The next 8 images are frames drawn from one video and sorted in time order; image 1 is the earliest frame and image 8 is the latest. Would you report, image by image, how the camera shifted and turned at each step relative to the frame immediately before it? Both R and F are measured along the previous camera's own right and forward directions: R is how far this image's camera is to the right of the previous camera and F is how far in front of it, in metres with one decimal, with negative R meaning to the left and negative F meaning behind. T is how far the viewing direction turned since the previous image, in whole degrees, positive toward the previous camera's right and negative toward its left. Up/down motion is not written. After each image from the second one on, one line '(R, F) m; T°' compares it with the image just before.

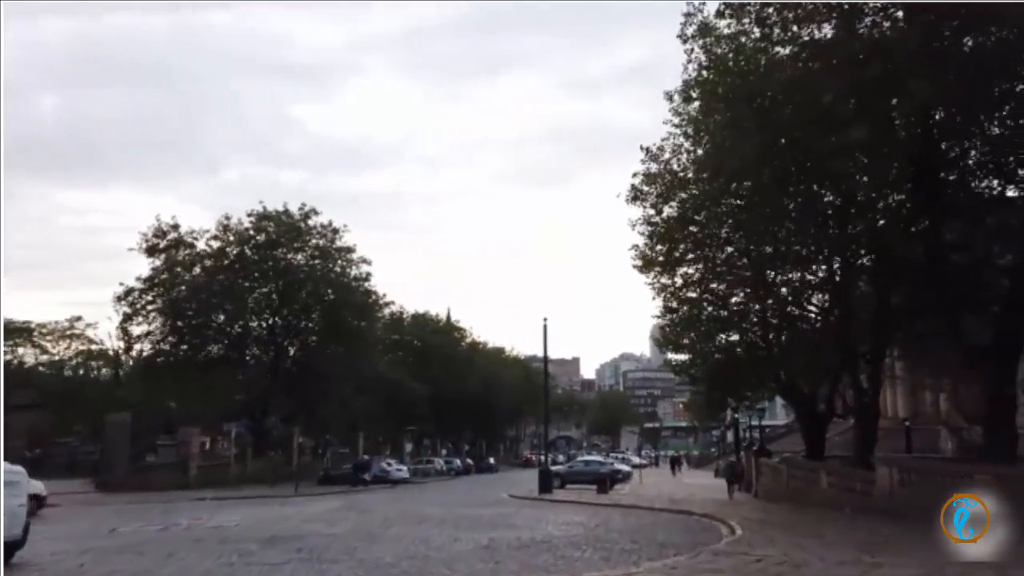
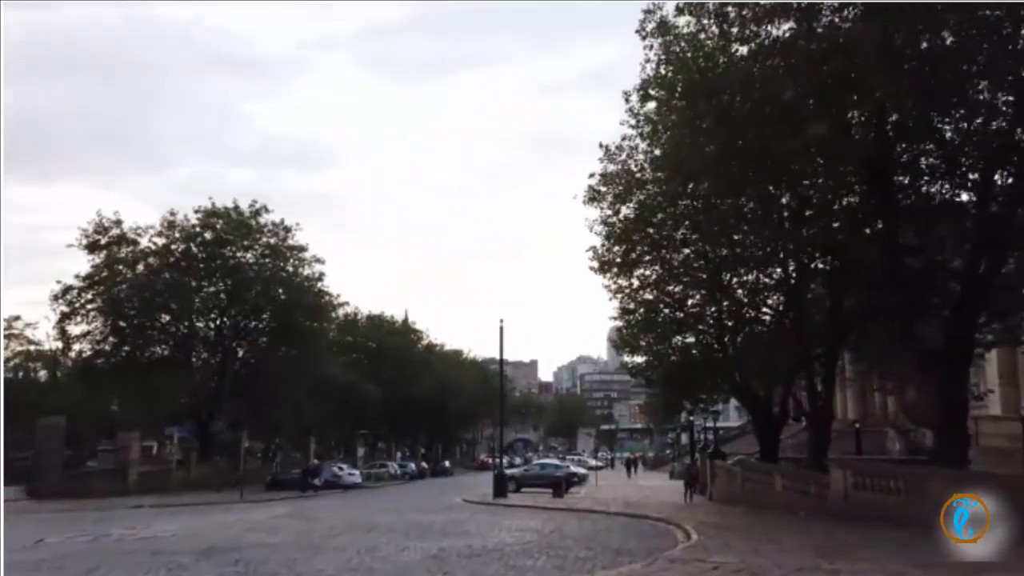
(0.0, +0.2) m; +3°
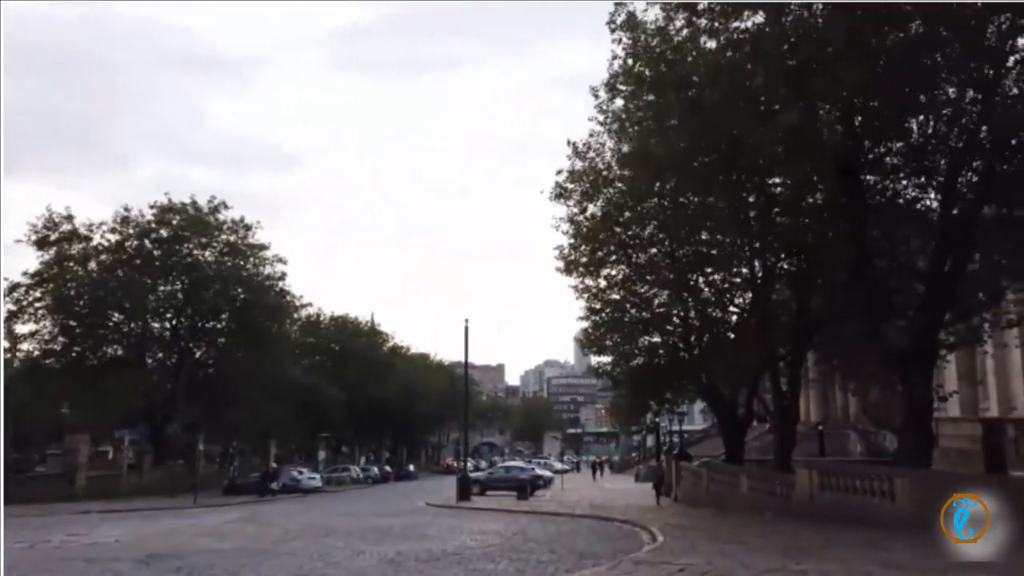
(0.0, +0.2) m; +2°
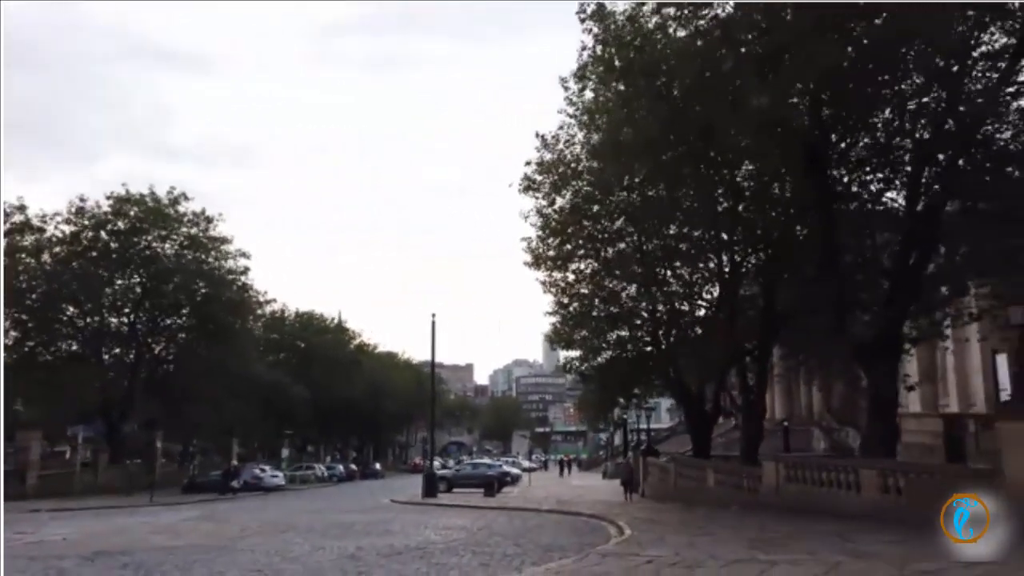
(0.0, +0.1) m; +2°
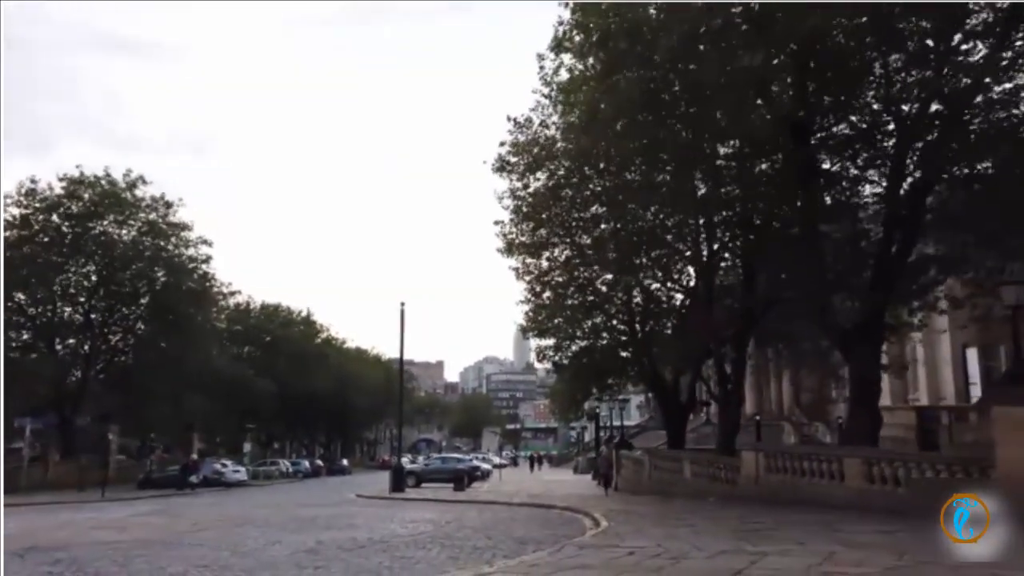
(0.0, +0.3) m; +2°
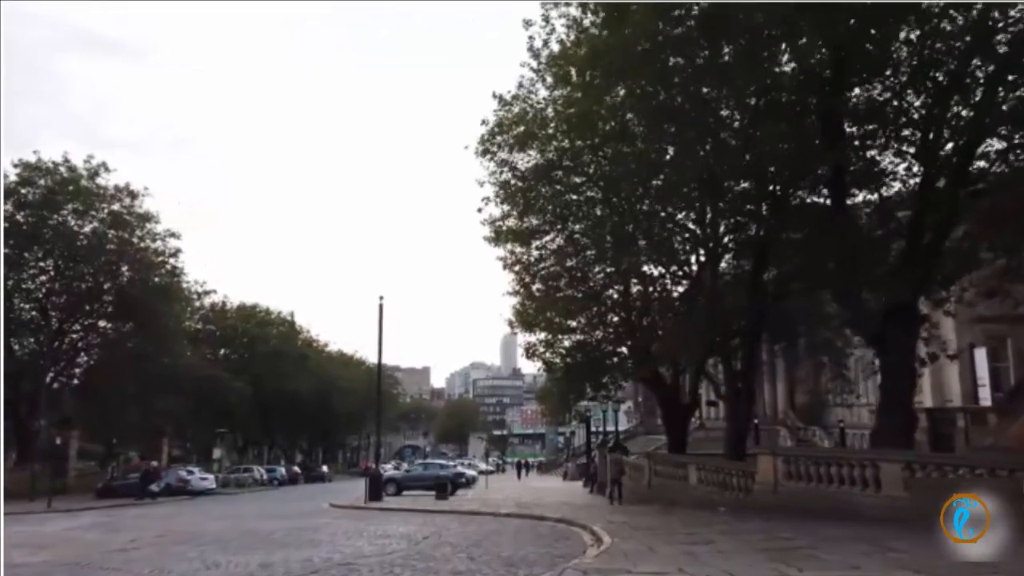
(0.0, +0.7) m; +1°
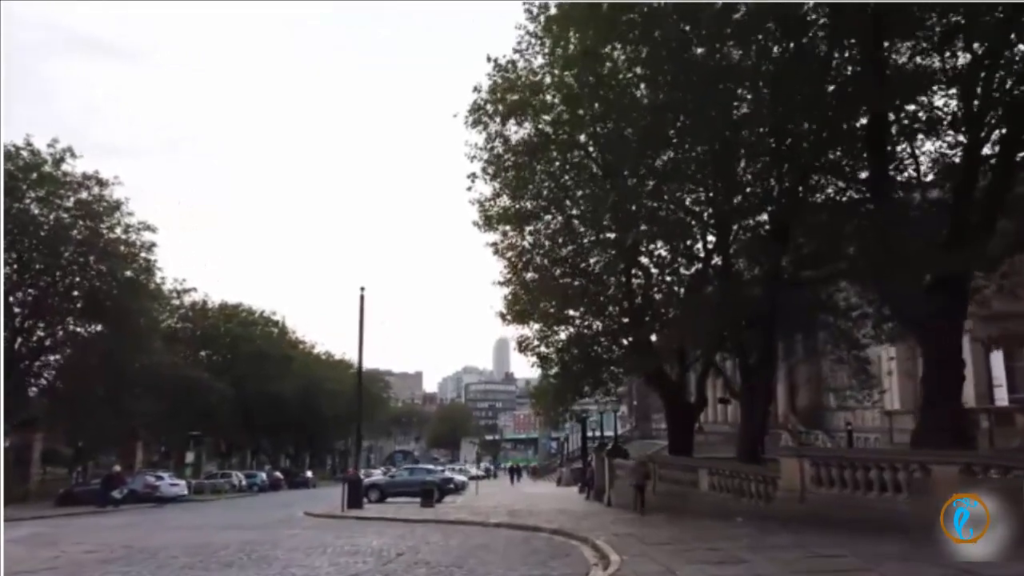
(0.0, +0.7) m; +1°
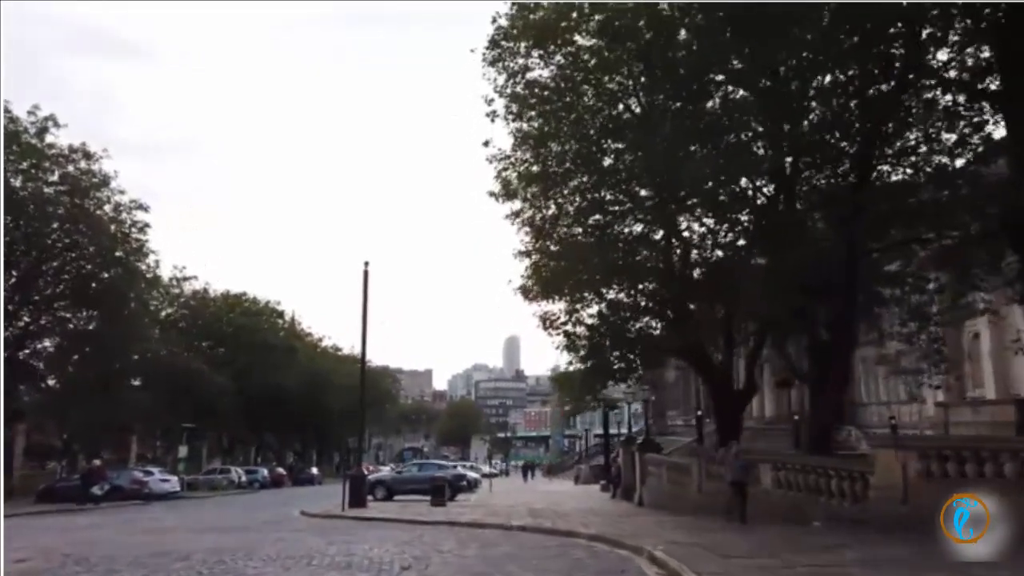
(-0.1, +0.9) m; -1°
